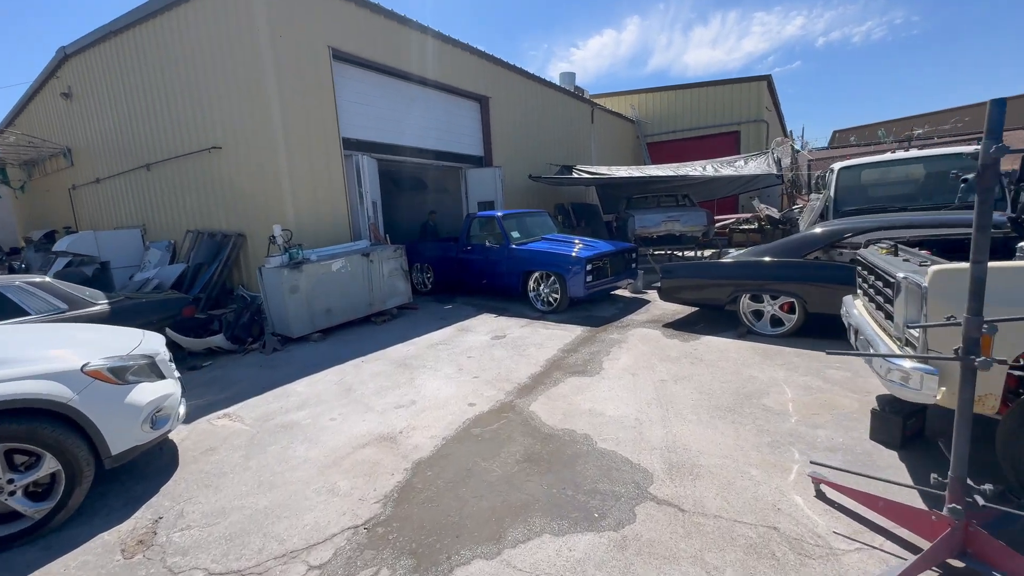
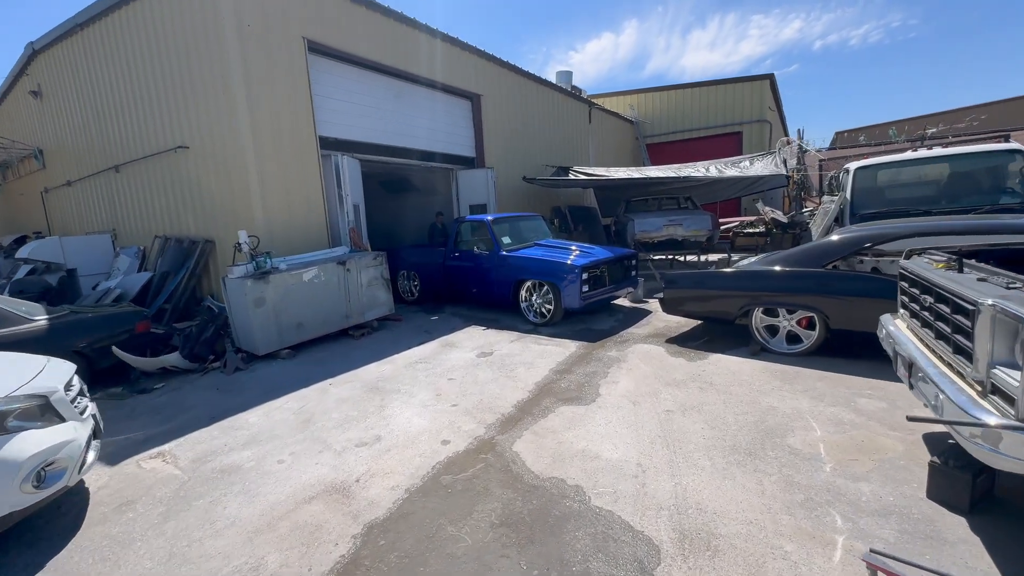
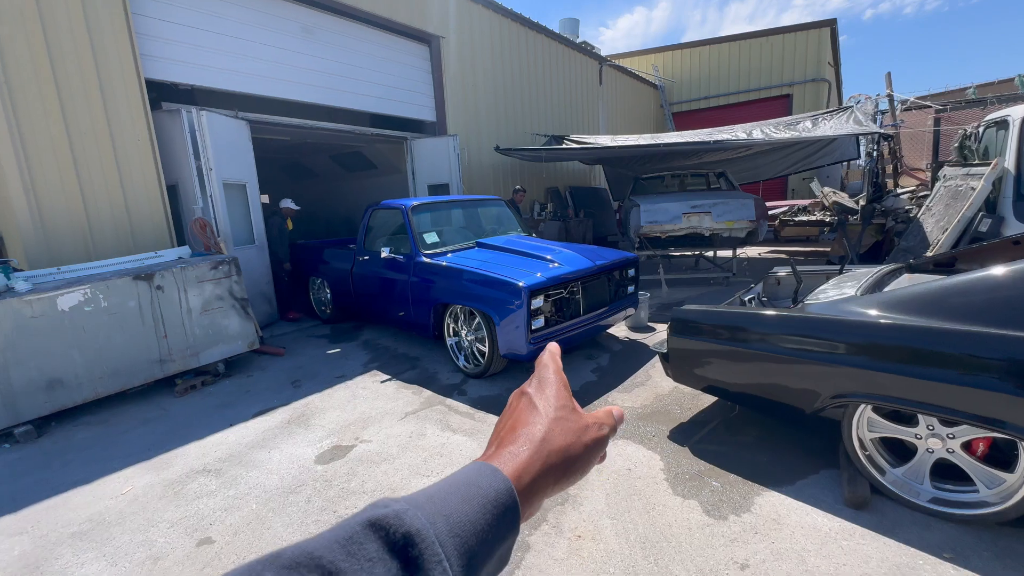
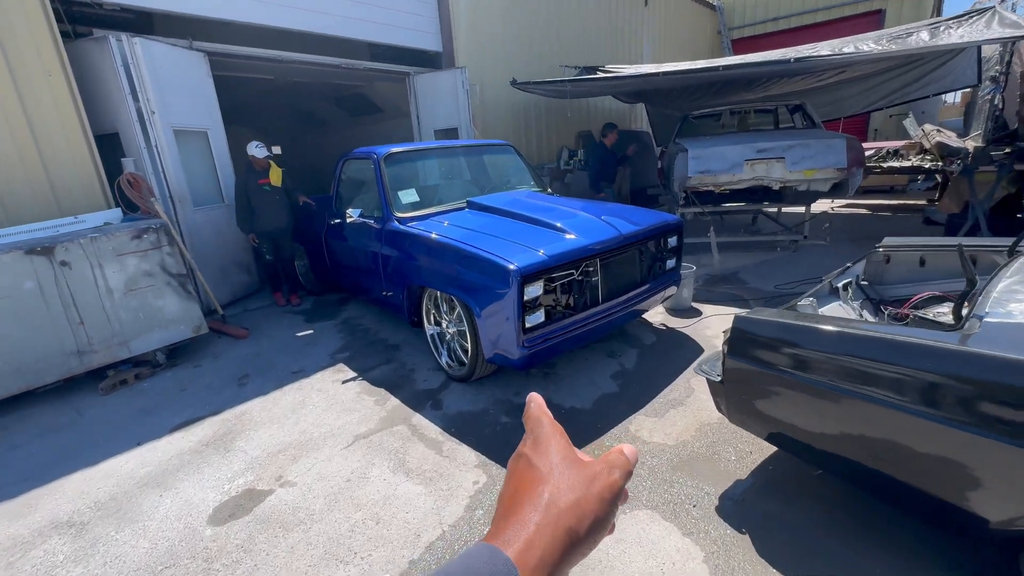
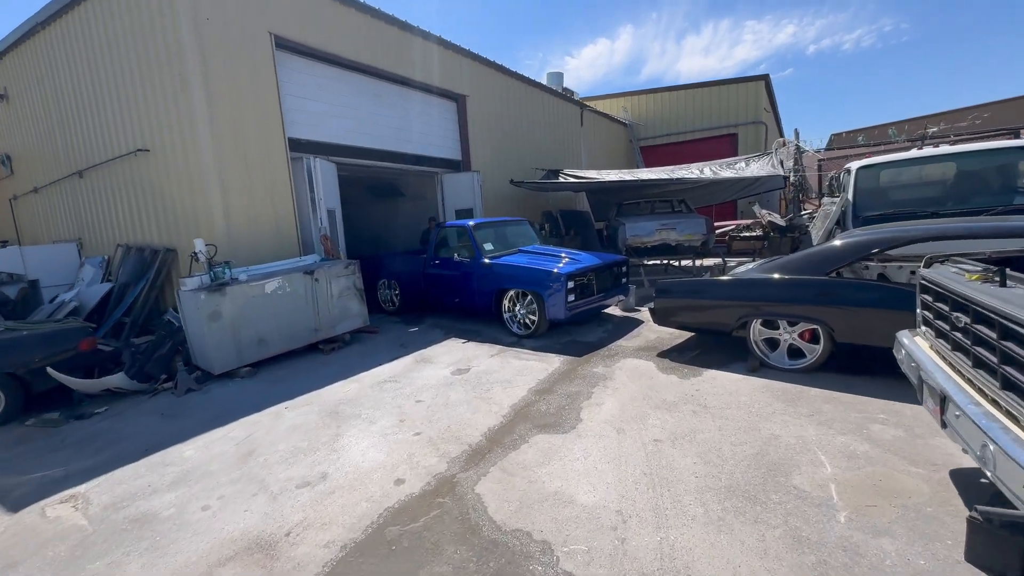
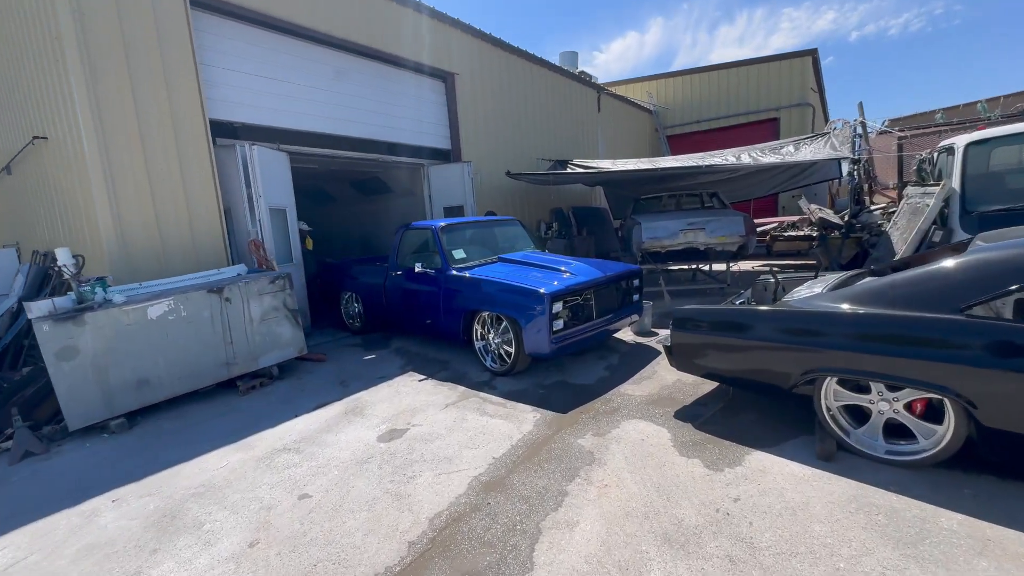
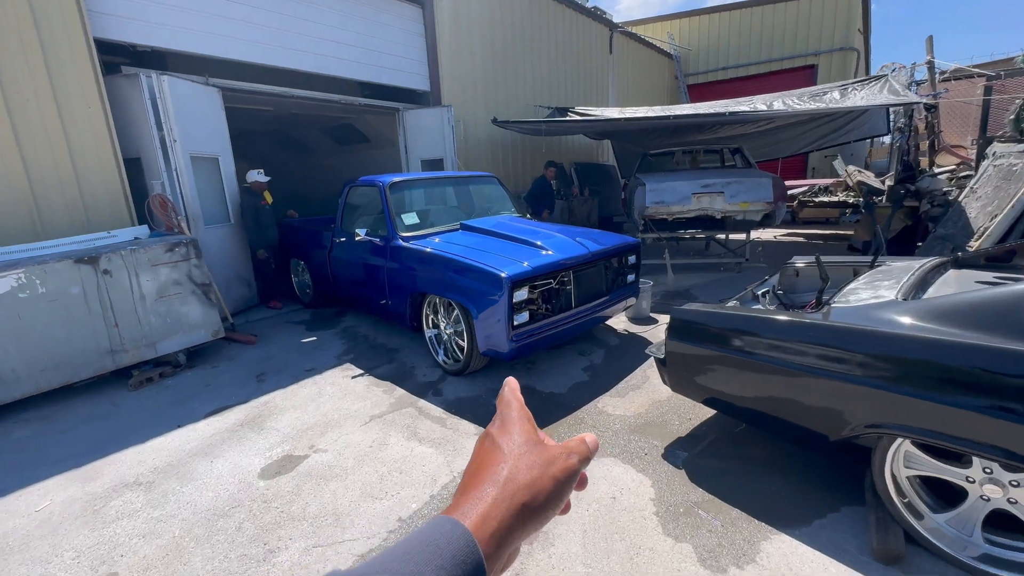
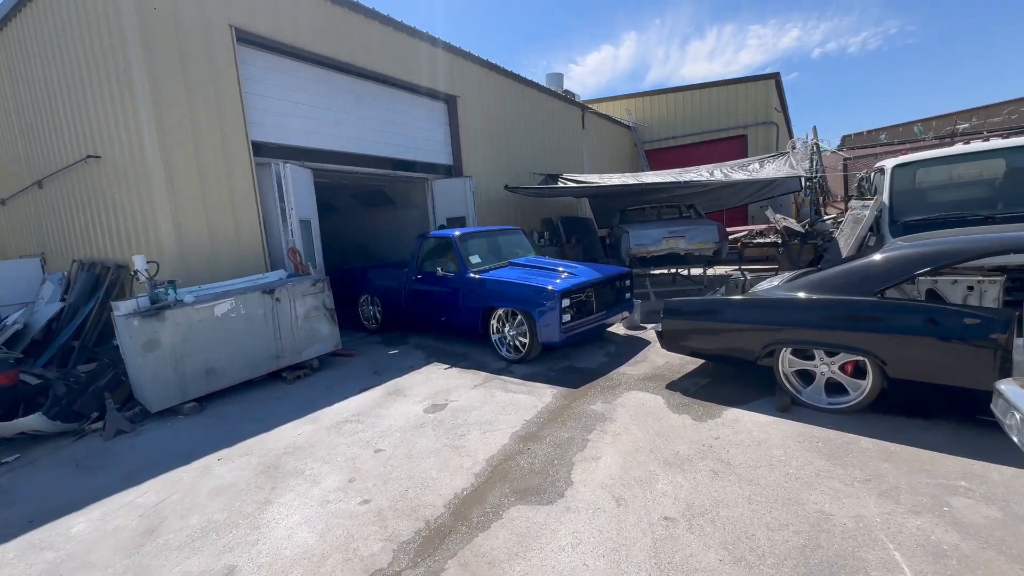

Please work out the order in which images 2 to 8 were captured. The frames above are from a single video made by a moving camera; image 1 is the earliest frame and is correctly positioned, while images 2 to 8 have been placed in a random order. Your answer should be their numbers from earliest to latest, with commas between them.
2, 5, 8, 6, 3, 7, 4
